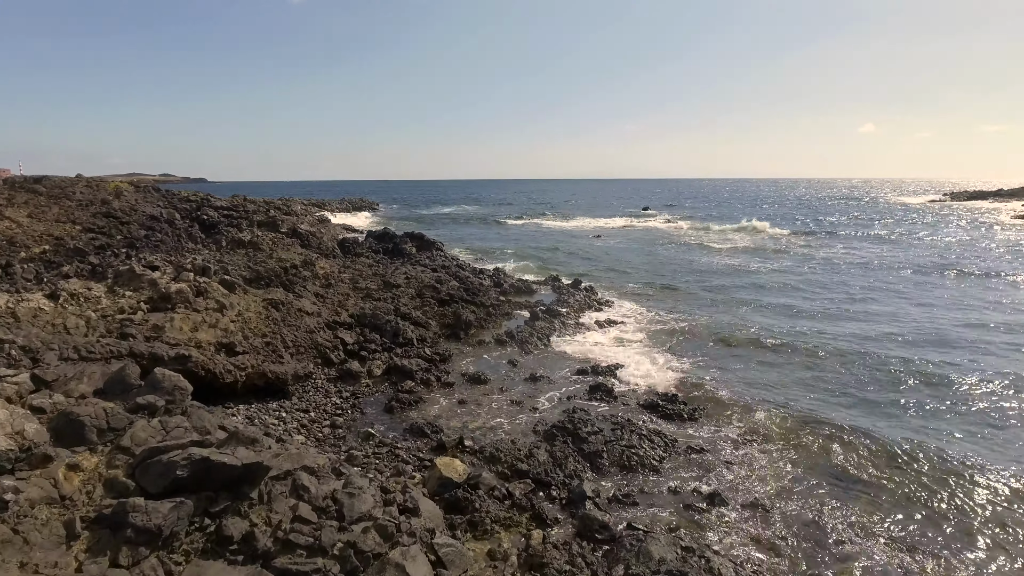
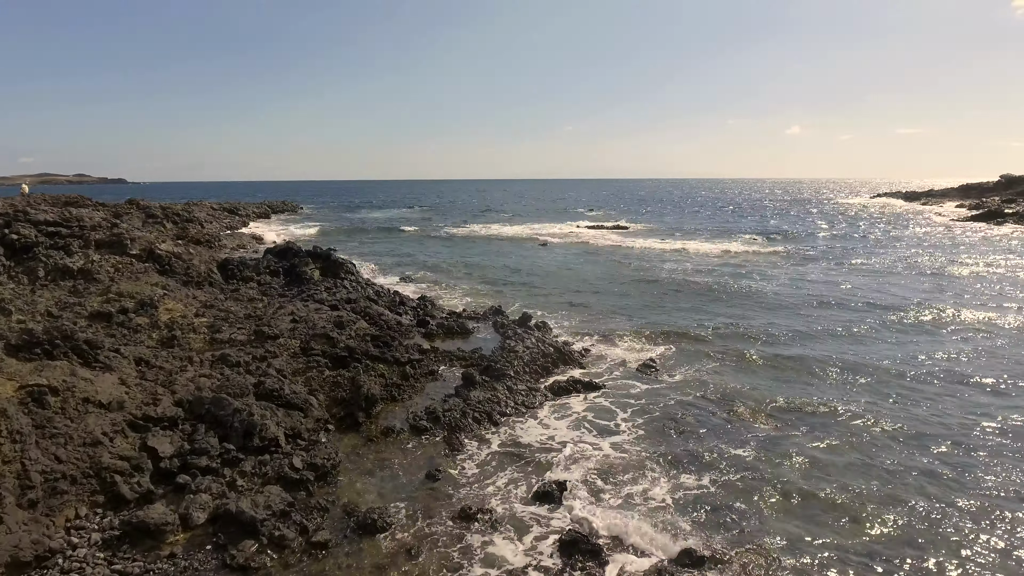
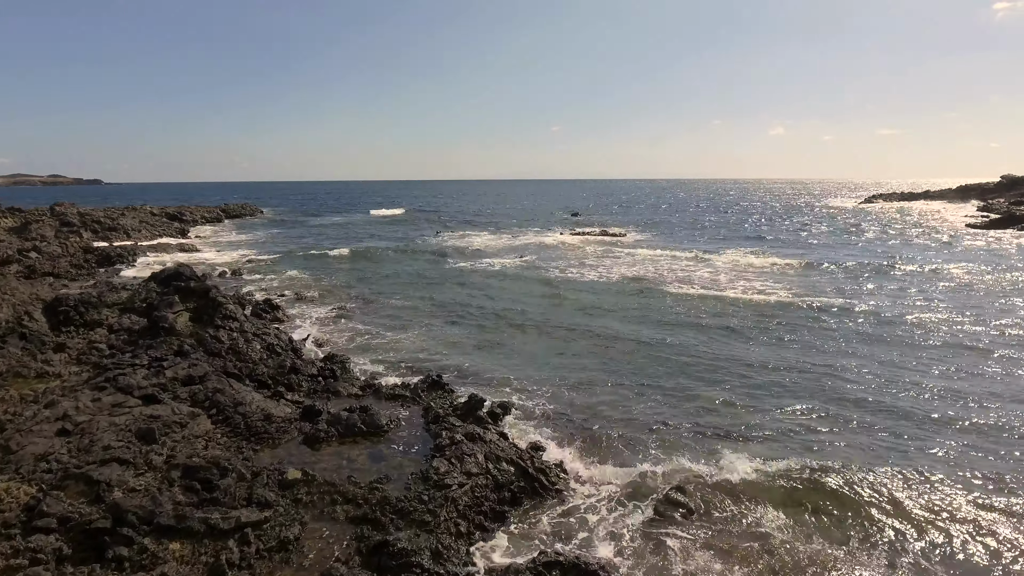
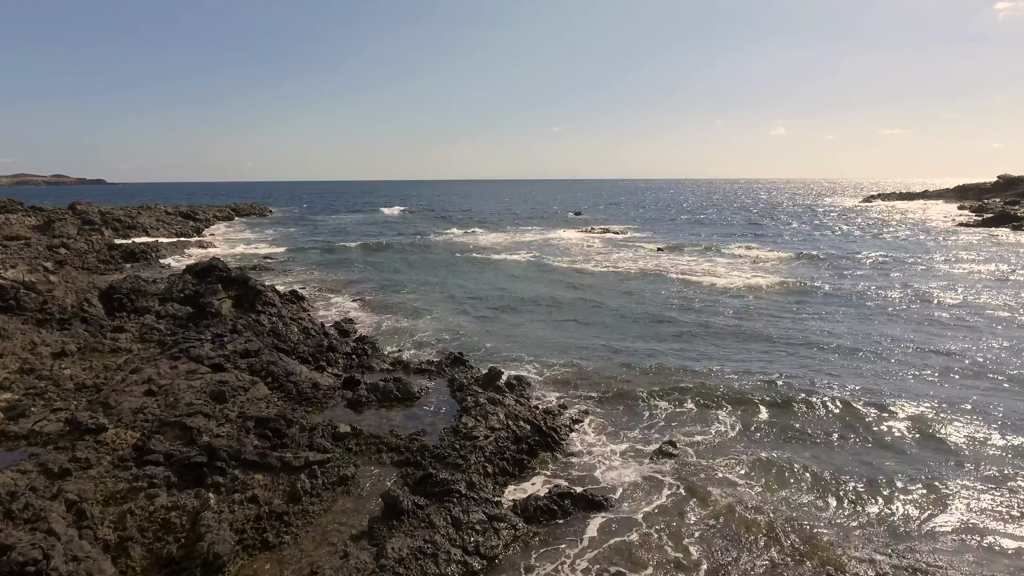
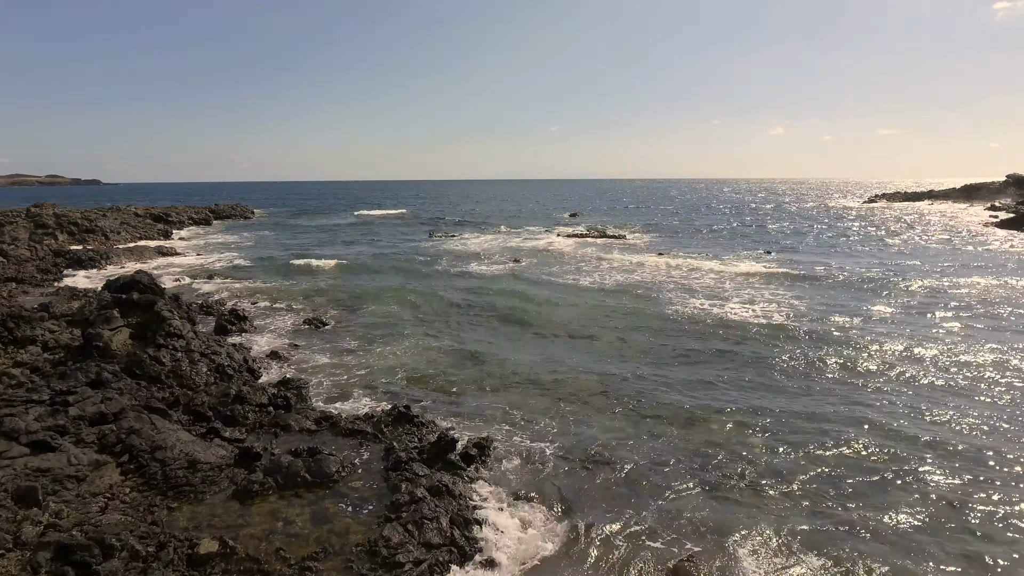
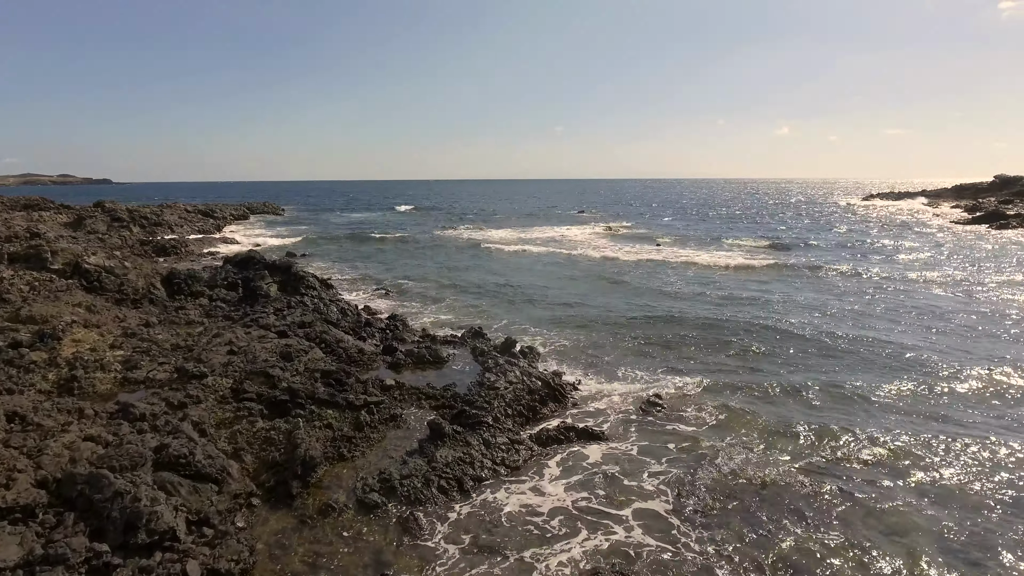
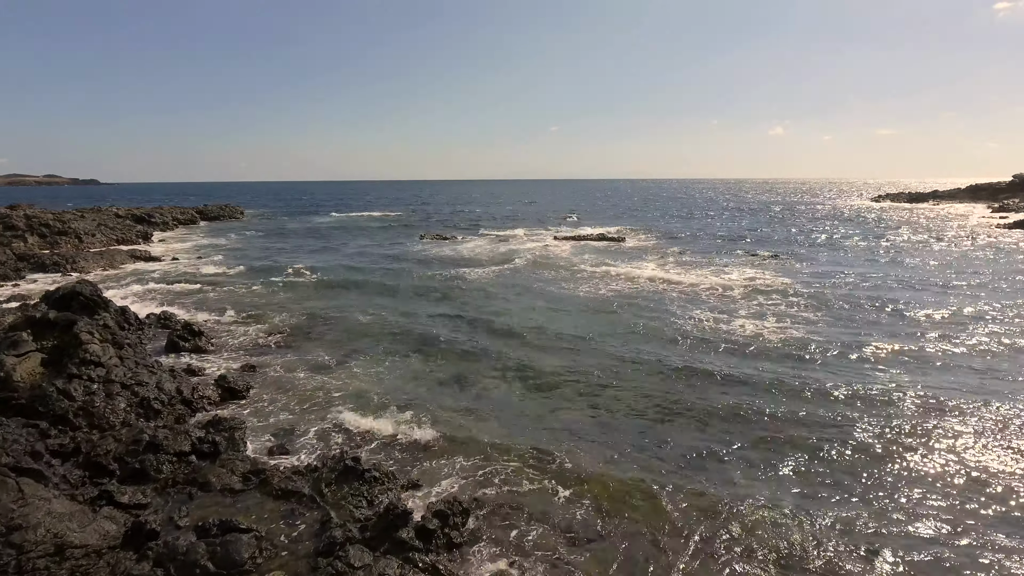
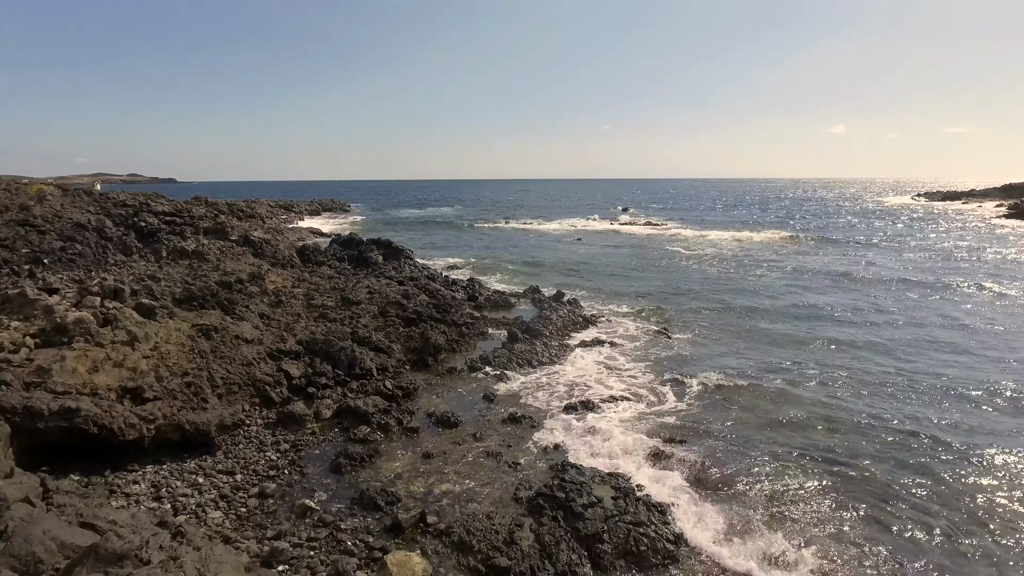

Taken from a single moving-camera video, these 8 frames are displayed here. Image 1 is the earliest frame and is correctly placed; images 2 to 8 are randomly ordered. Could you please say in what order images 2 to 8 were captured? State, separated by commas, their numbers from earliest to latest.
8, 2, 6, 4, 3, 5, 7
